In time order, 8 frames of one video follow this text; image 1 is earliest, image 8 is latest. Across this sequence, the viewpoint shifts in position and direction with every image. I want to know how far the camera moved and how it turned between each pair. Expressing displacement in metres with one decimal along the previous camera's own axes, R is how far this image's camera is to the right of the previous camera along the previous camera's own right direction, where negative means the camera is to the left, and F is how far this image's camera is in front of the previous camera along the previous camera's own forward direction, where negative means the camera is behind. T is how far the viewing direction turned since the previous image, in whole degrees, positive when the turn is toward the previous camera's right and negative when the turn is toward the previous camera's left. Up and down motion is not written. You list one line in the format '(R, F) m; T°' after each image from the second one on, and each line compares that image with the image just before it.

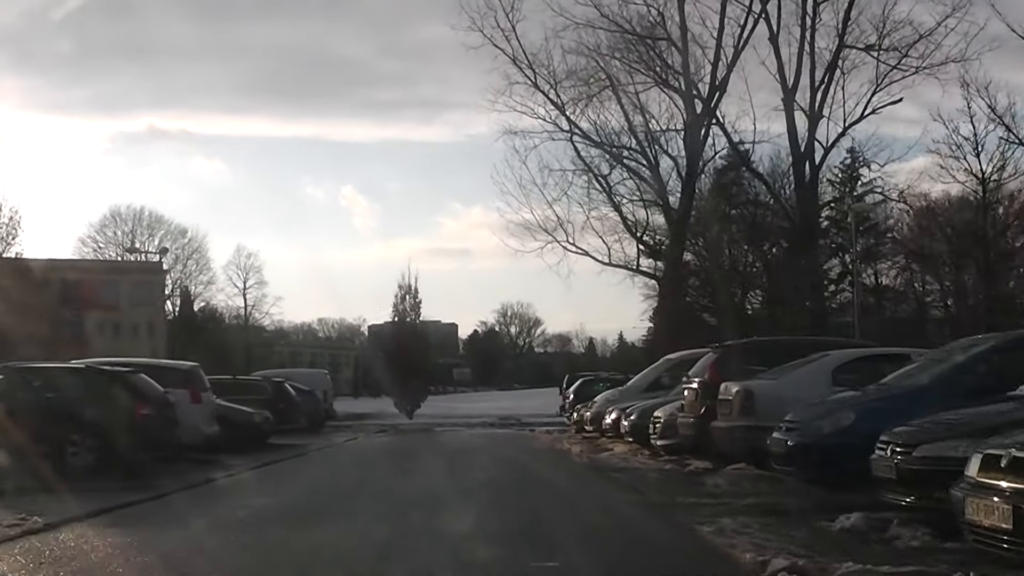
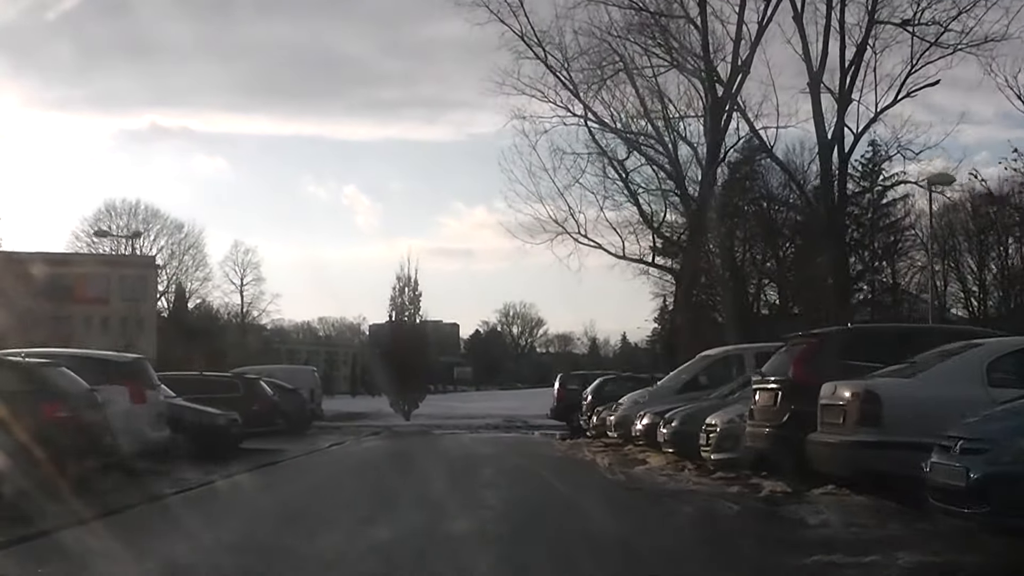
(-0.2, +3.2) m; 0°
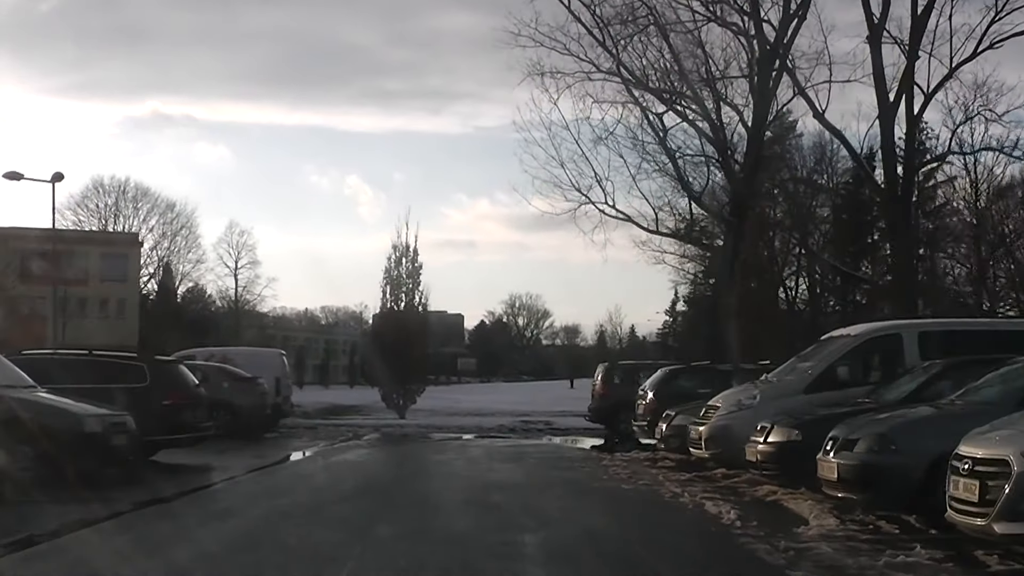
(-0.4, +6.4) m; 0°
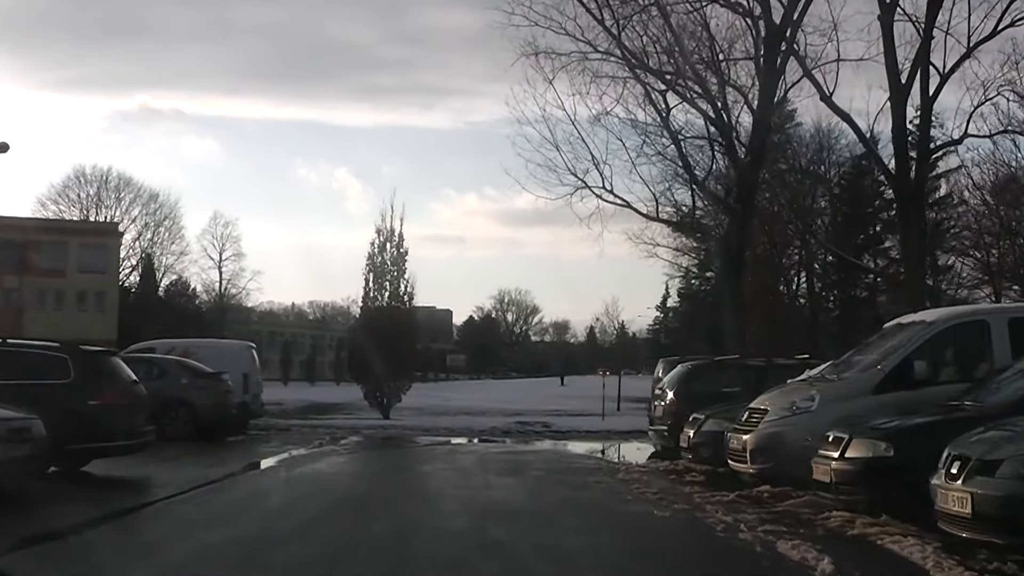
(-0.1, +2.3) m; +1°
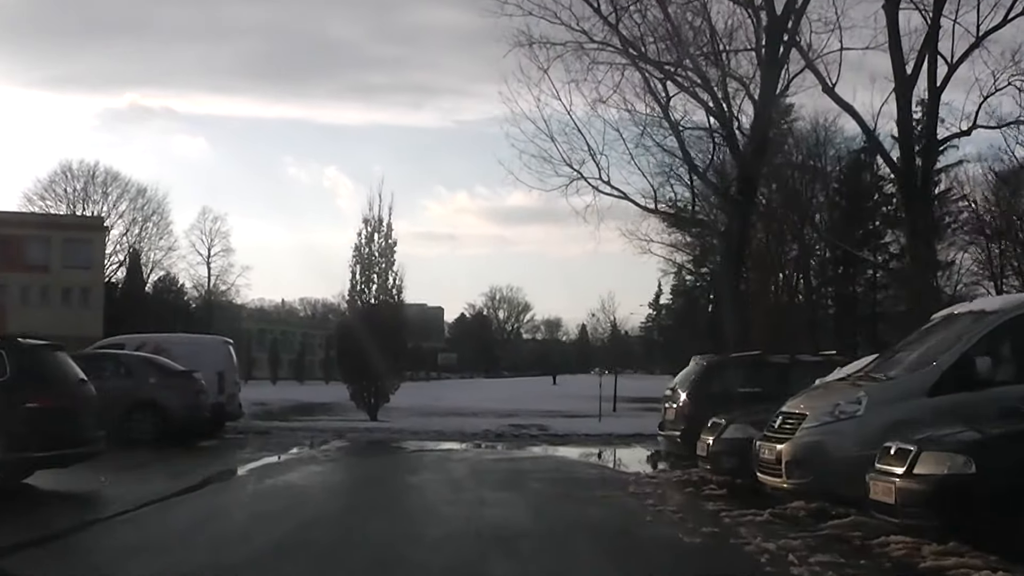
(-0.1, +1.4) m; 0°
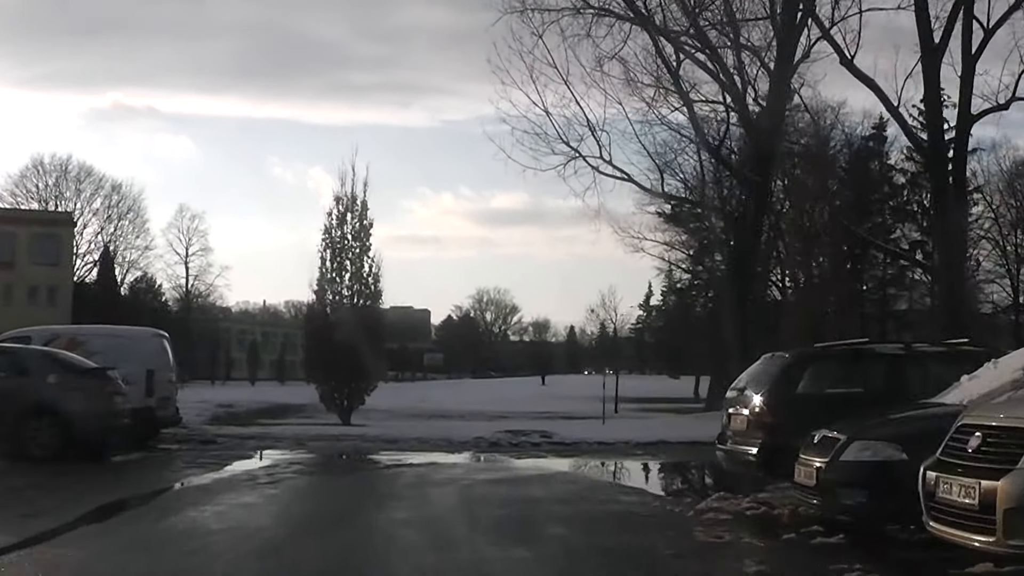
(-0.2, +3.6) m; +1°
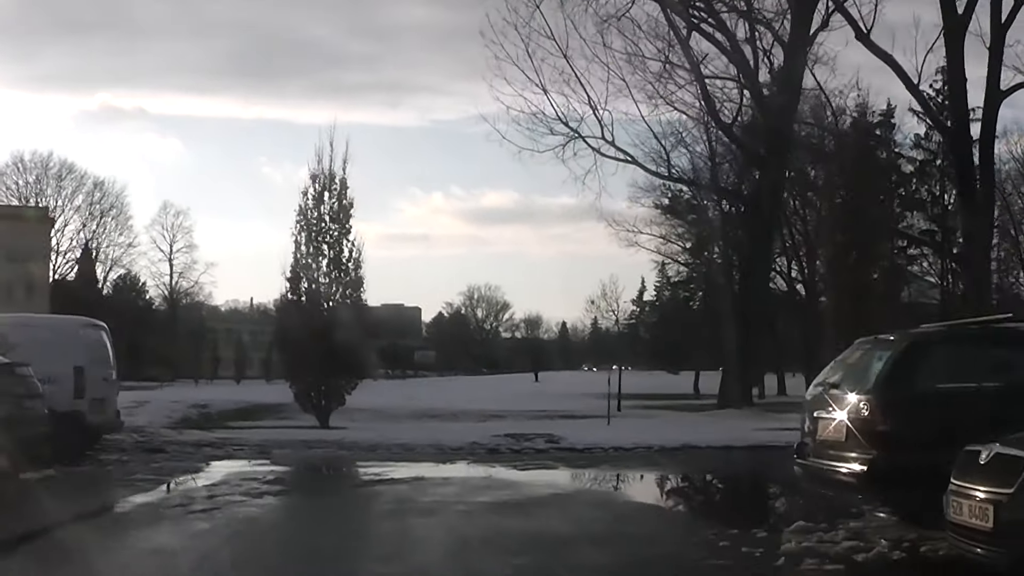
(-0.1, +2.5) m; 0°
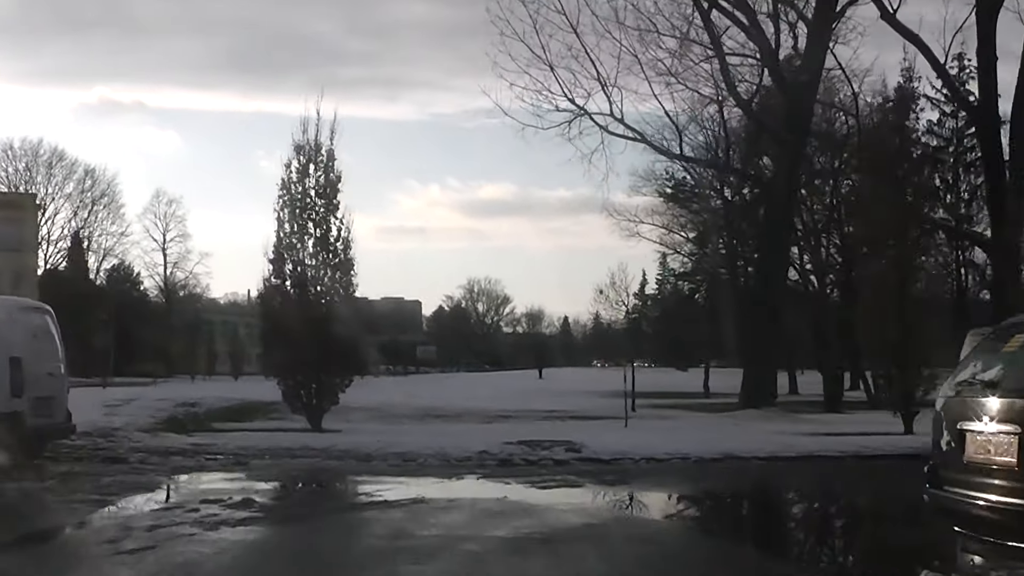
(-0.1, +1.9) m; 0°
